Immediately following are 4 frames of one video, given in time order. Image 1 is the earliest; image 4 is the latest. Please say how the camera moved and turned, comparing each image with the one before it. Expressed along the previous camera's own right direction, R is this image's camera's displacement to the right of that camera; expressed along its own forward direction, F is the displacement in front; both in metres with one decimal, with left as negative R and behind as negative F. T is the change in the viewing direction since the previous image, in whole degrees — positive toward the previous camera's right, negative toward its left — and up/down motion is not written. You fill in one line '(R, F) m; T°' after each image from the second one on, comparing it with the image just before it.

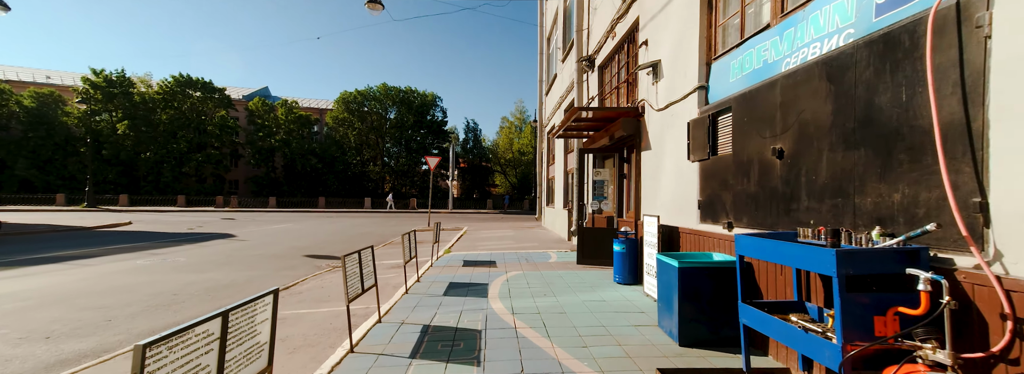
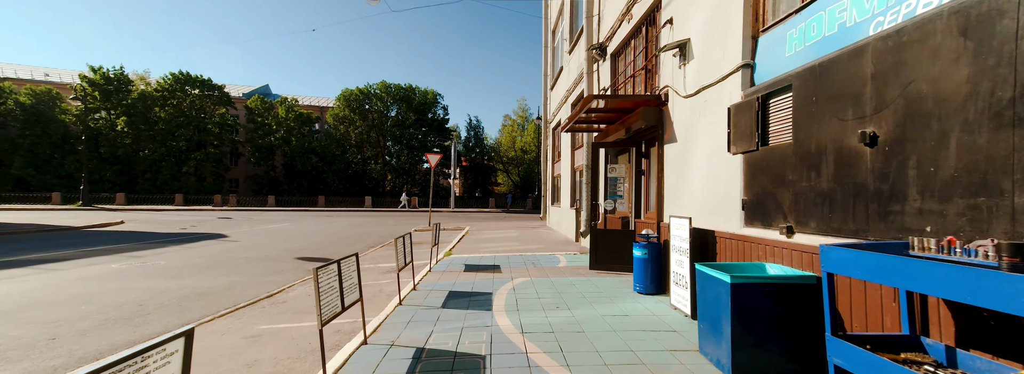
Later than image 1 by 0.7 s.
(-0.1, +0.8) m; 0°
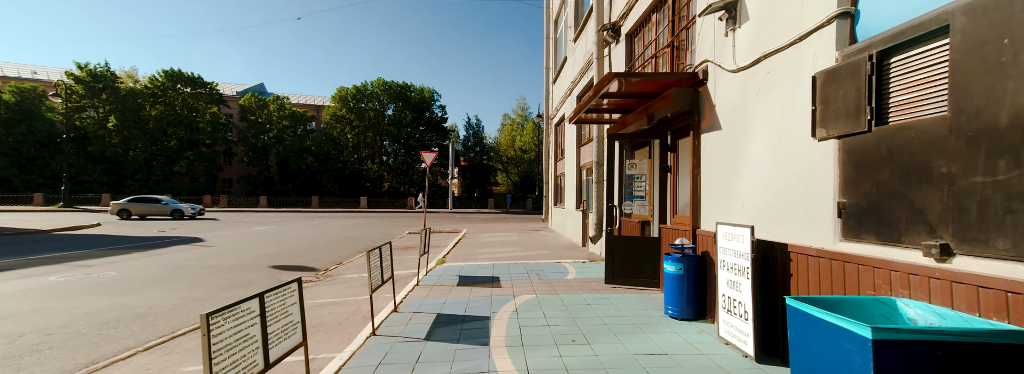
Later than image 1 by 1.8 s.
(0.0, +1.2) m; 0°
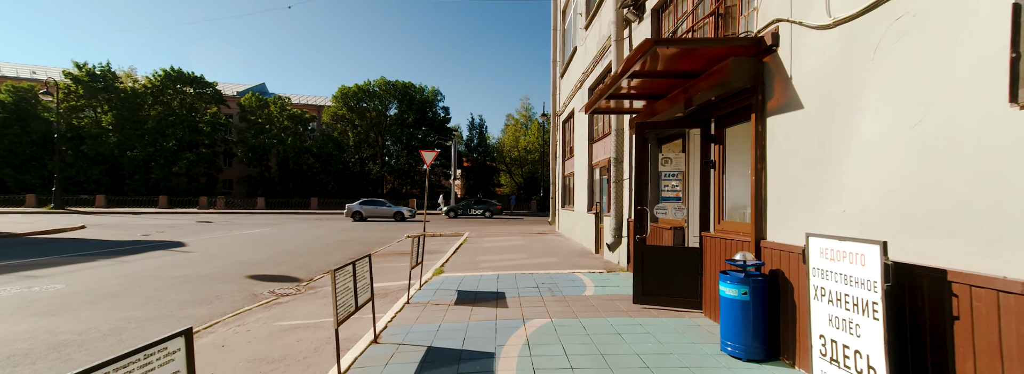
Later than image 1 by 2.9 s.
(-0.1, +1.1) m; 0°
